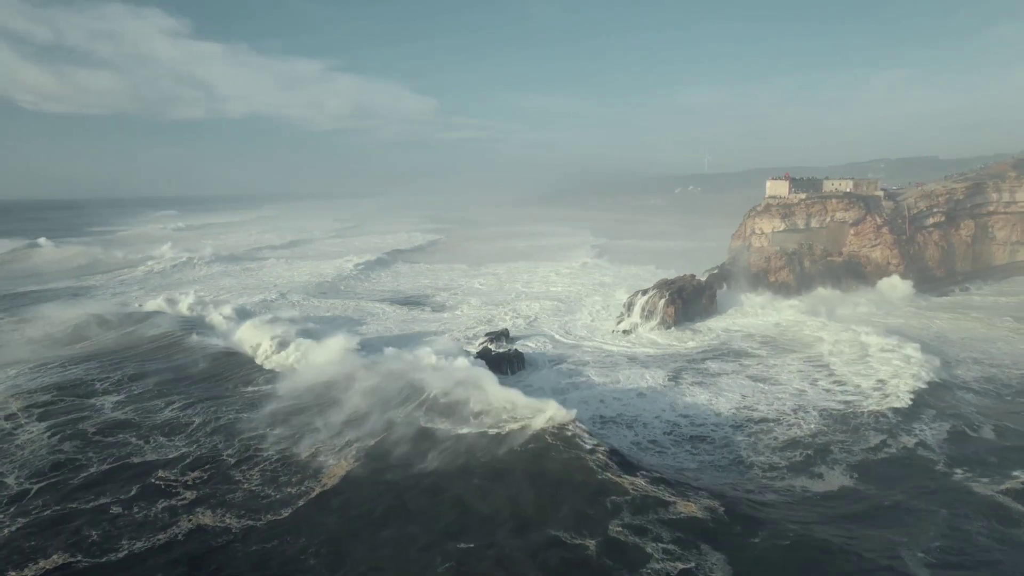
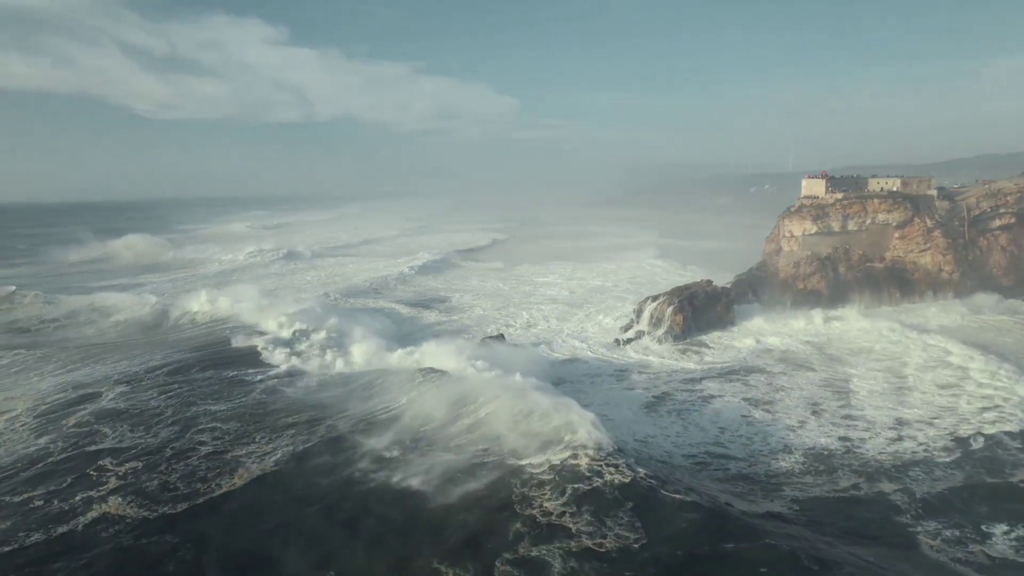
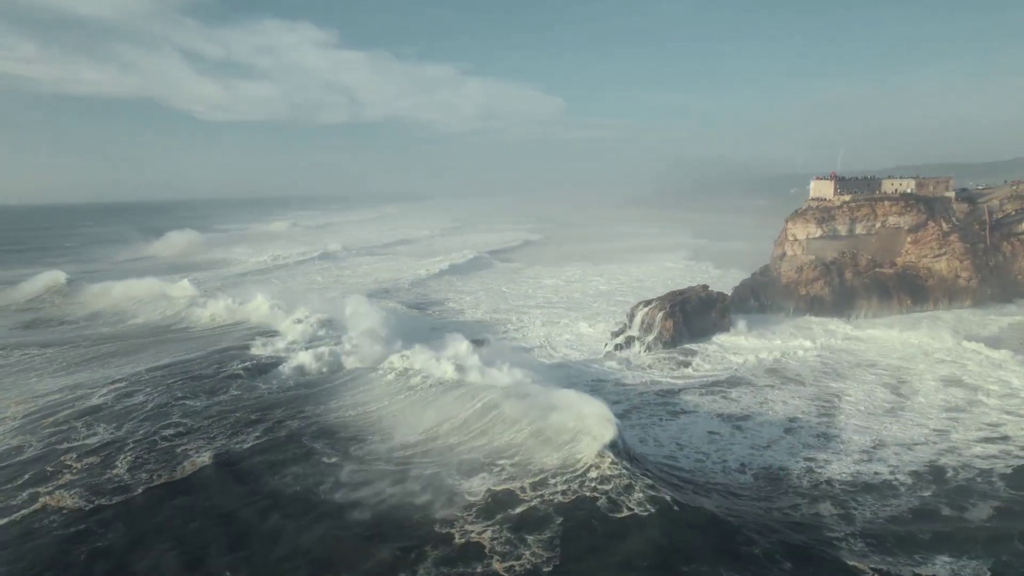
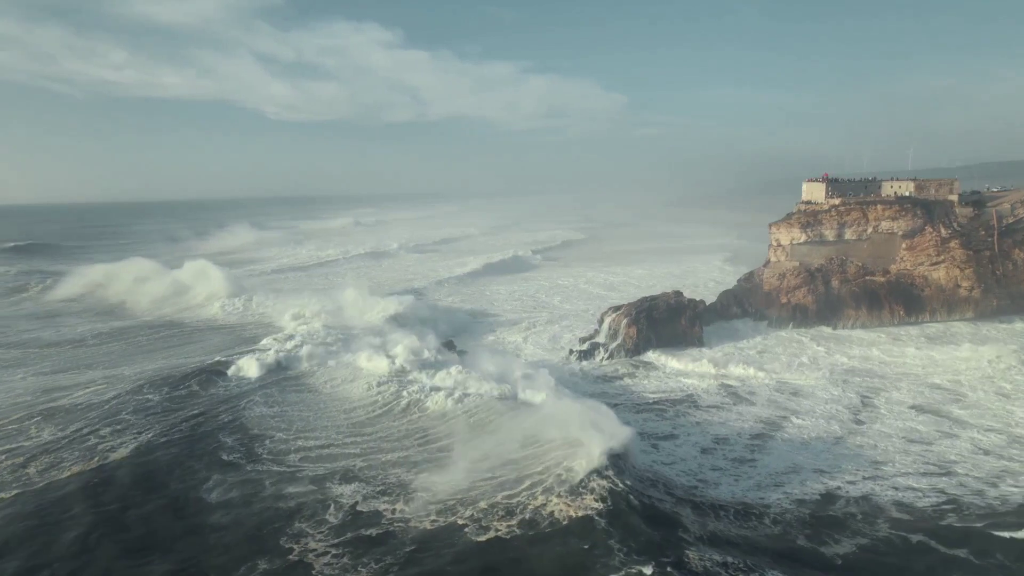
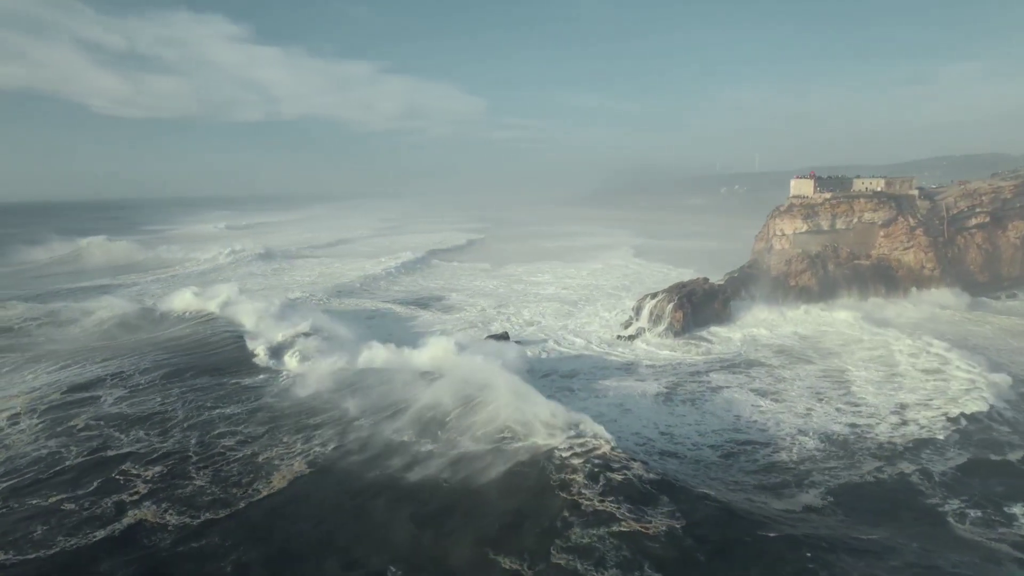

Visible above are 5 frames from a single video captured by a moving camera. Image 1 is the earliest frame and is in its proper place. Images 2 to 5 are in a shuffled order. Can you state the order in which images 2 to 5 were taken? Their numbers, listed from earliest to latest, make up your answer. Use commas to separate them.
5, 2, 3, 4
